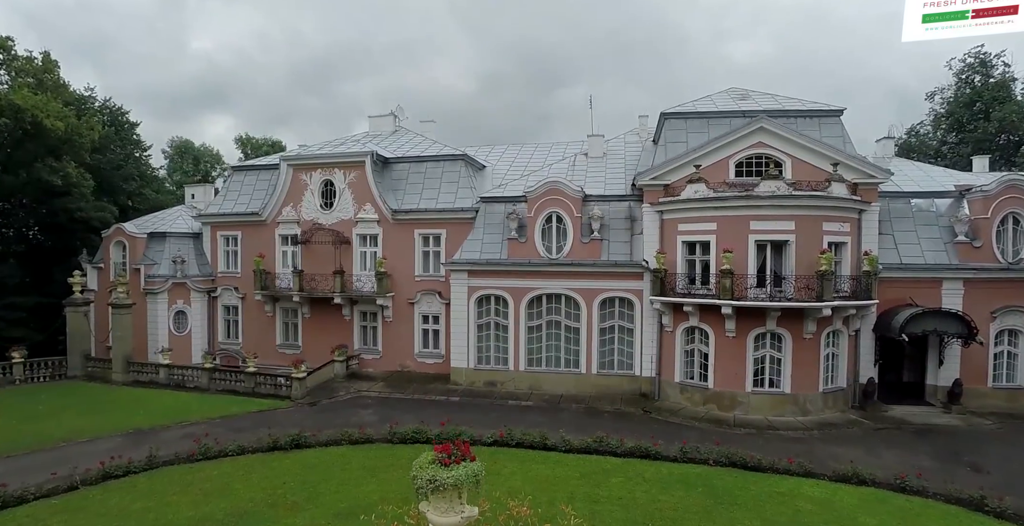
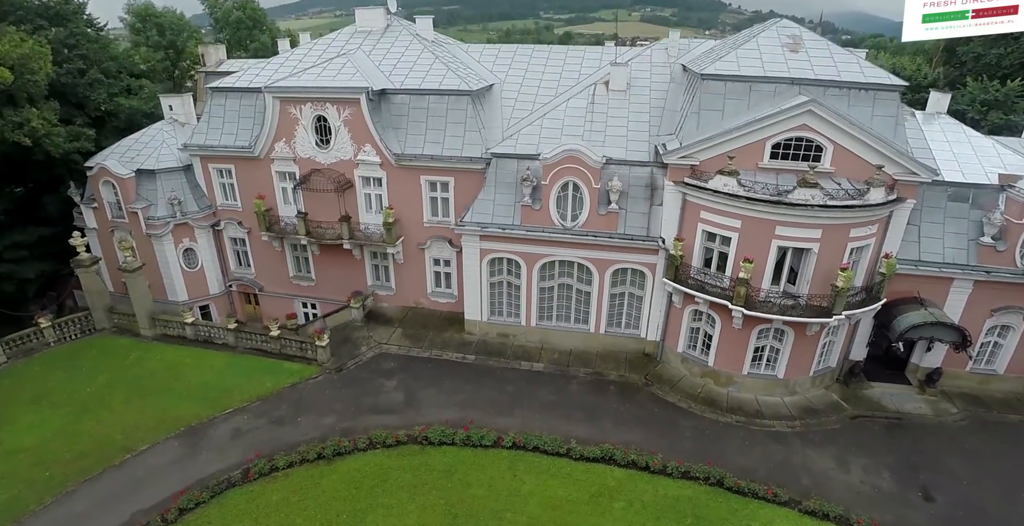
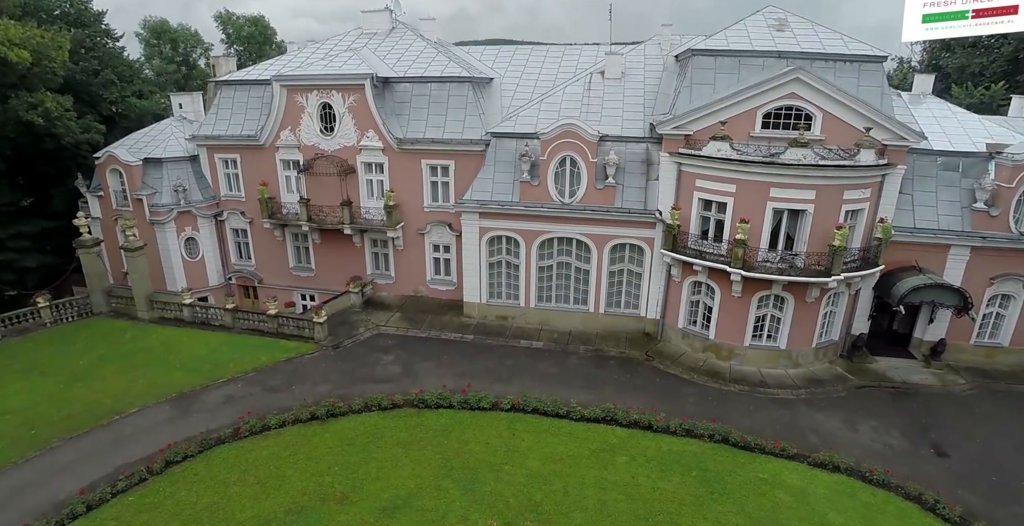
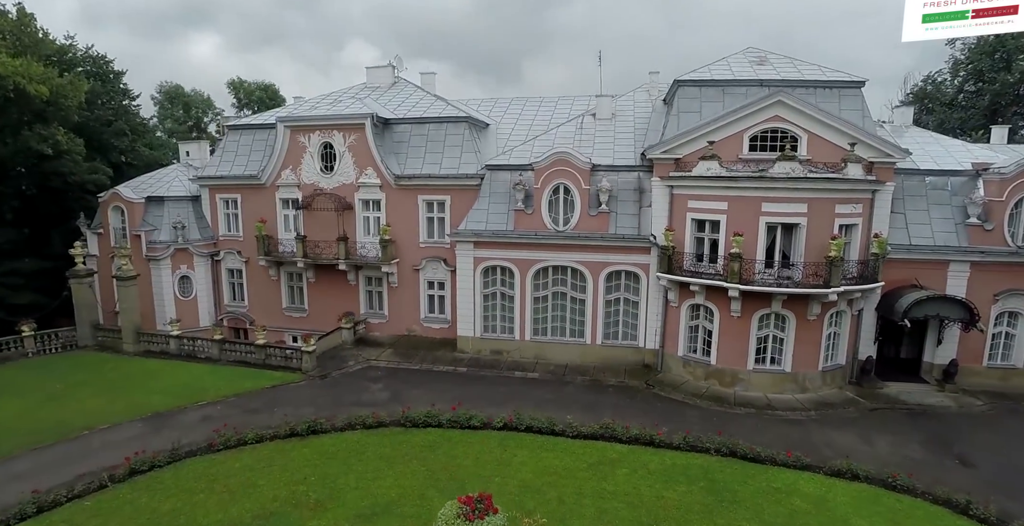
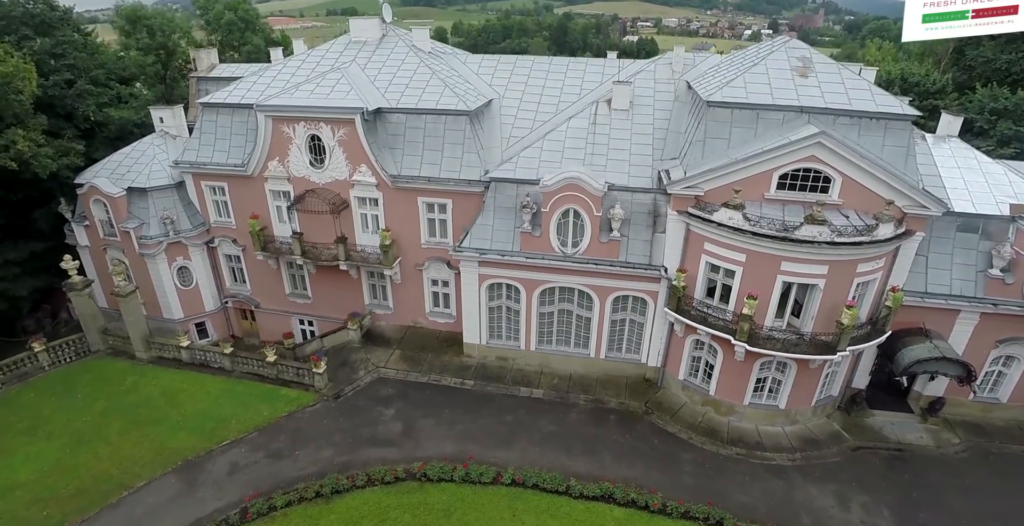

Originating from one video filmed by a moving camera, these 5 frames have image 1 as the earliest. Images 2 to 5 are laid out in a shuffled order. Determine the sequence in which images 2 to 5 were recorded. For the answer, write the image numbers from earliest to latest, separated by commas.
4, 3, 2, 5
